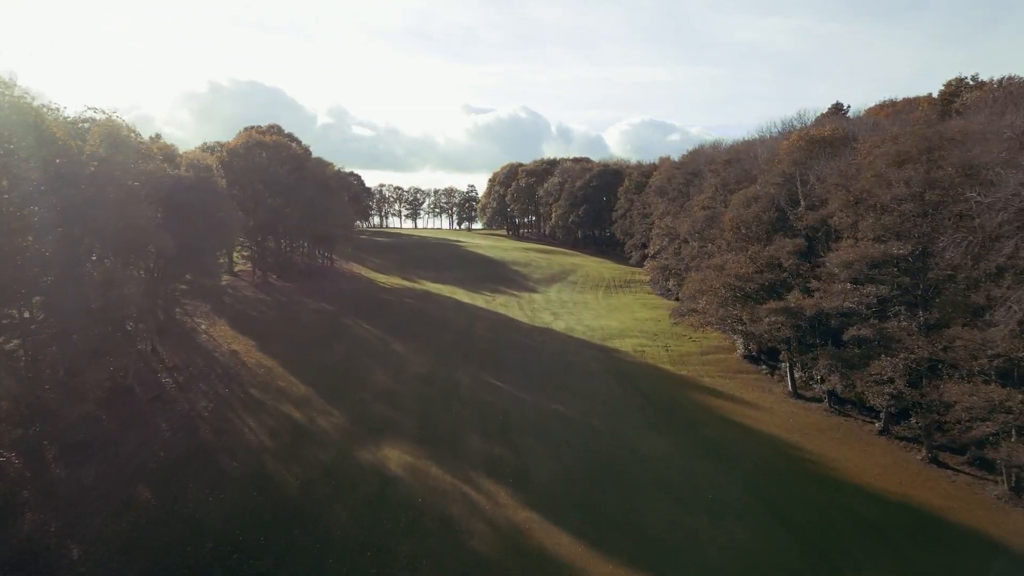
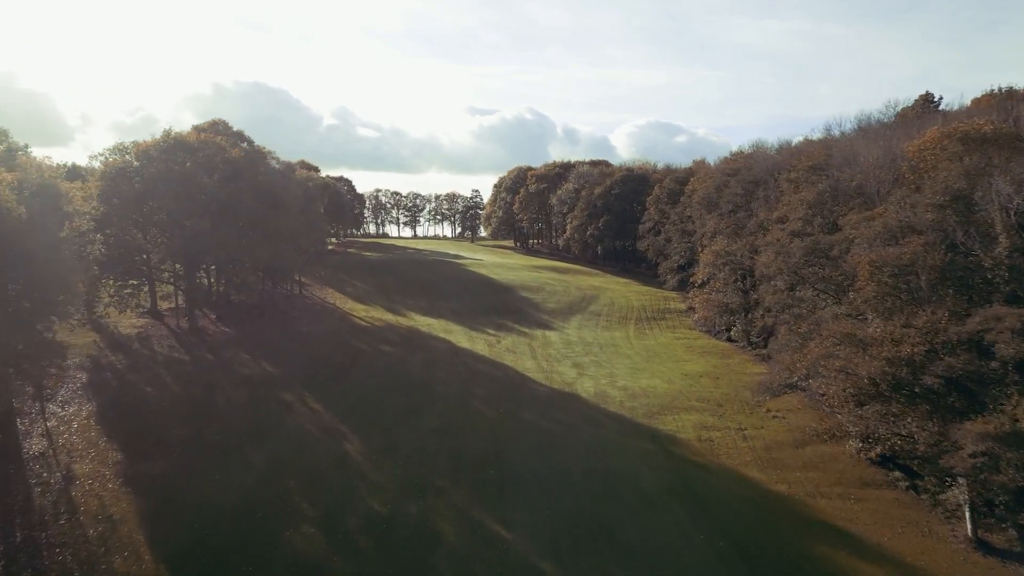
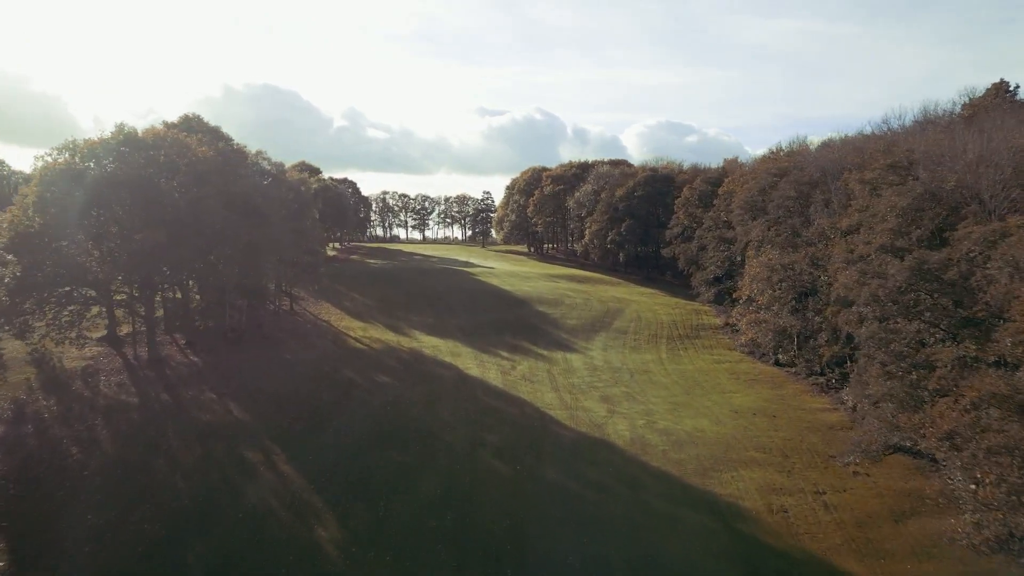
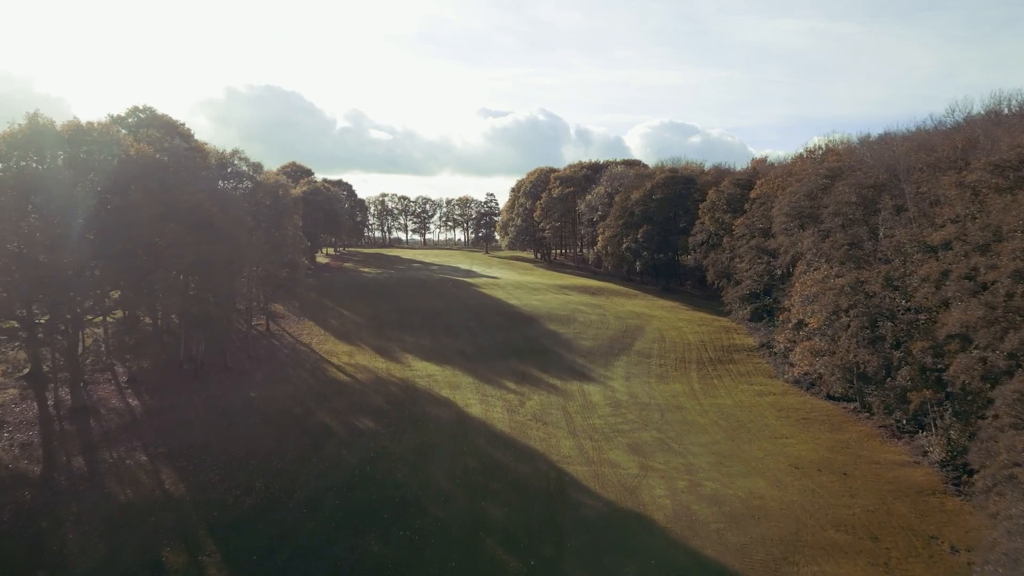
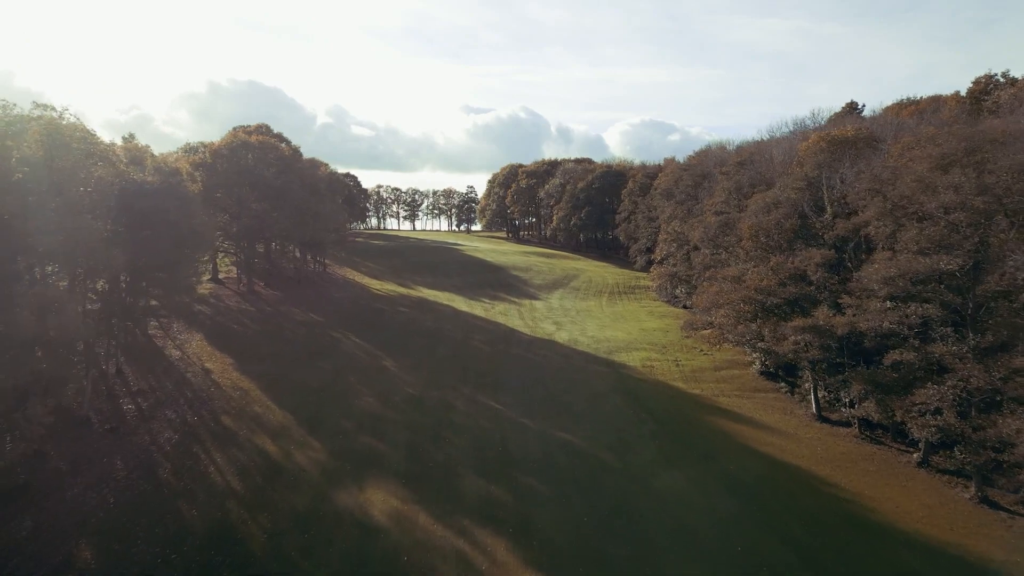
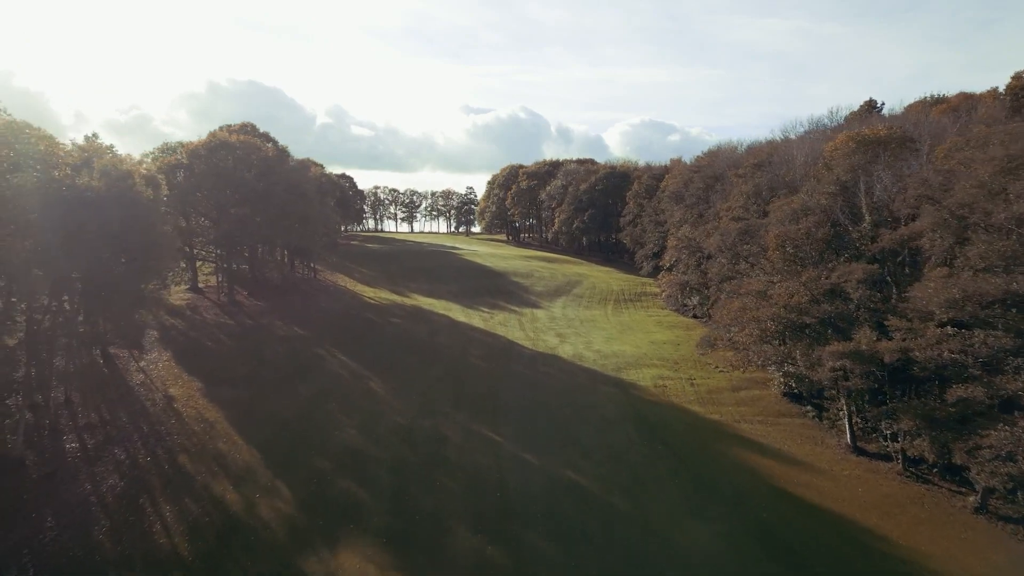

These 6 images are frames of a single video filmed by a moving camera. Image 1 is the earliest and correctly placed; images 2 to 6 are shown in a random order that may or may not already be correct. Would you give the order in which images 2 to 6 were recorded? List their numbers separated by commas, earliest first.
5, 6, 2, 3, 4
